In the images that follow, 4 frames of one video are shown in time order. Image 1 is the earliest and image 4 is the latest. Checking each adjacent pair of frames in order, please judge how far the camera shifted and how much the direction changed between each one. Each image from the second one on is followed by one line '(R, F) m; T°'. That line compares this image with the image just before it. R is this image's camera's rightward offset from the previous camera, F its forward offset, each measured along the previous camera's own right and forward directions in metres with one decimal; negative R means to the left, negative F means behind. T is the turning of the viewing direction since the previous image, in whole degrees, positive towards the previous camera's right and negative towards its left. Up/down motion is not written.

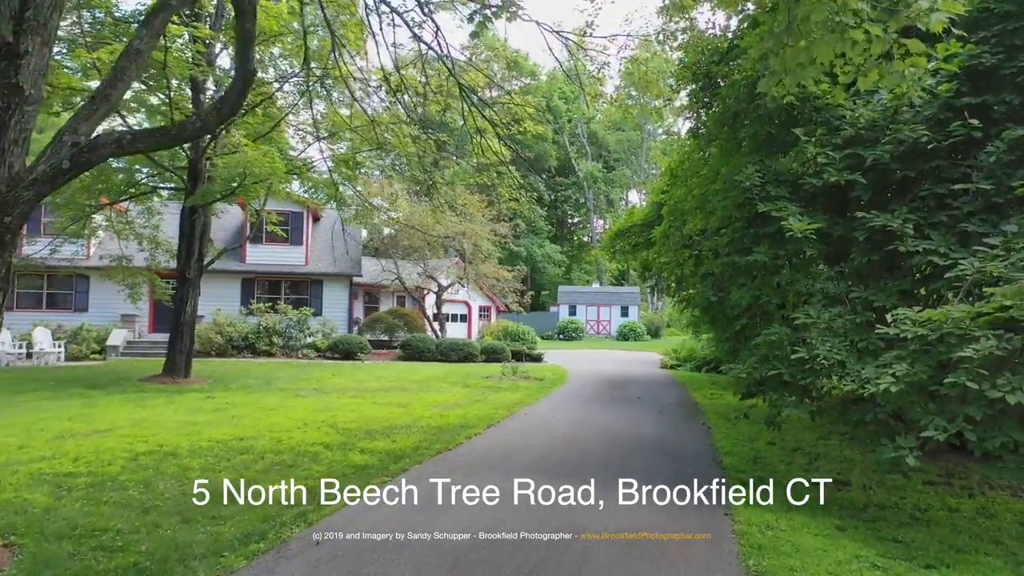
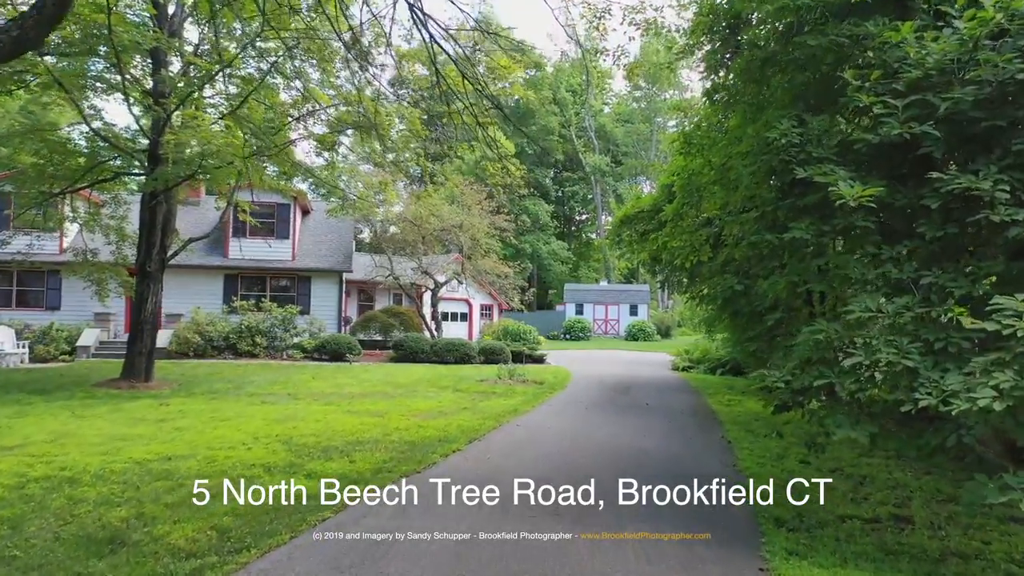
(+0.2, +1.3) m; -1°
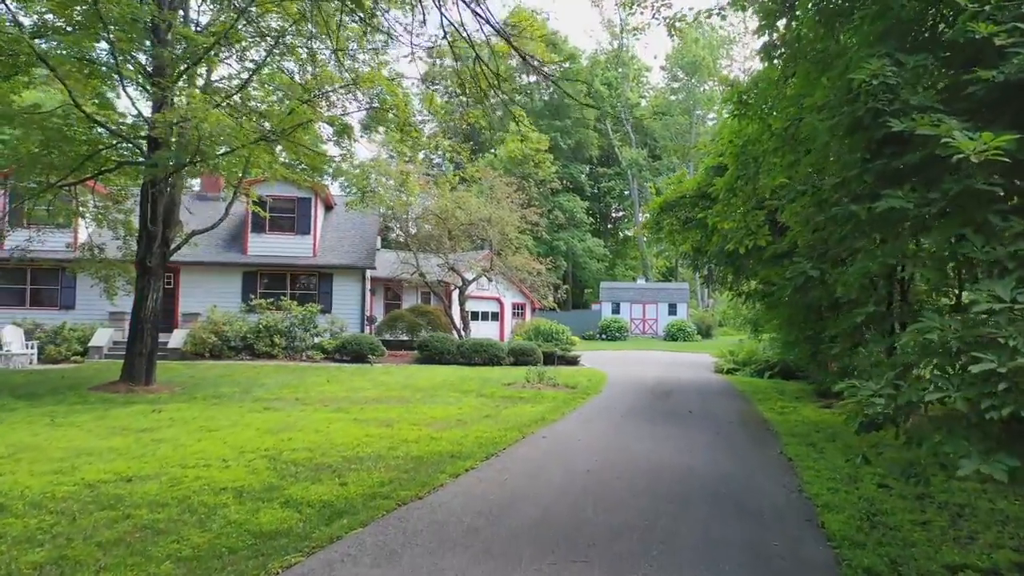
(+0.1, +1.1) m; -3°
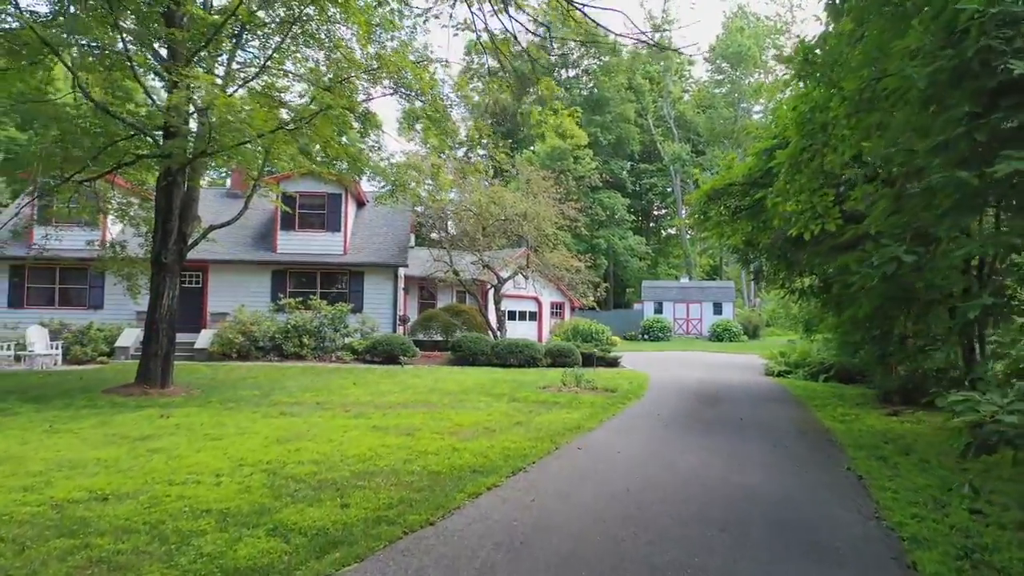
(+0.1, +0.8) m; -3°
